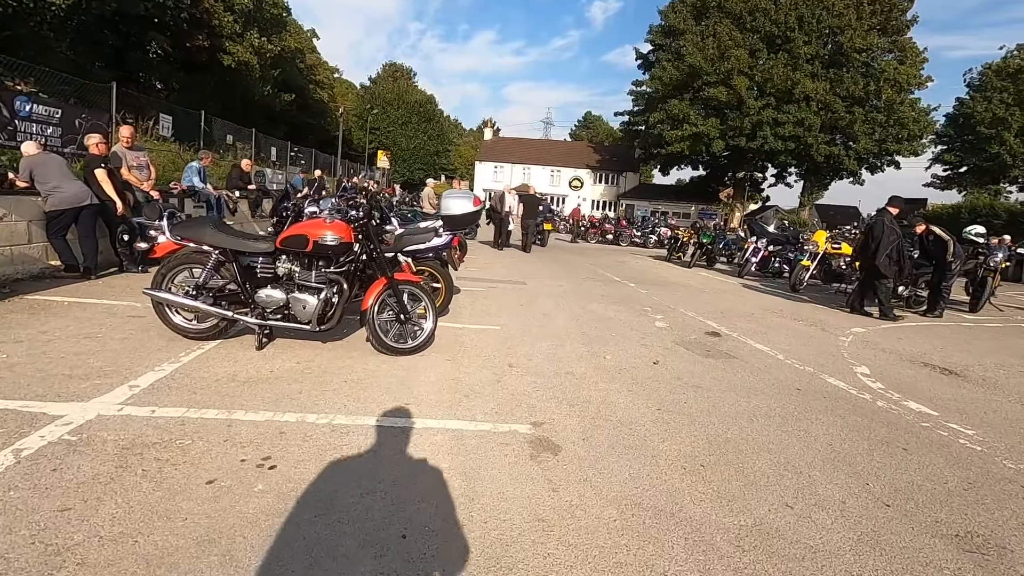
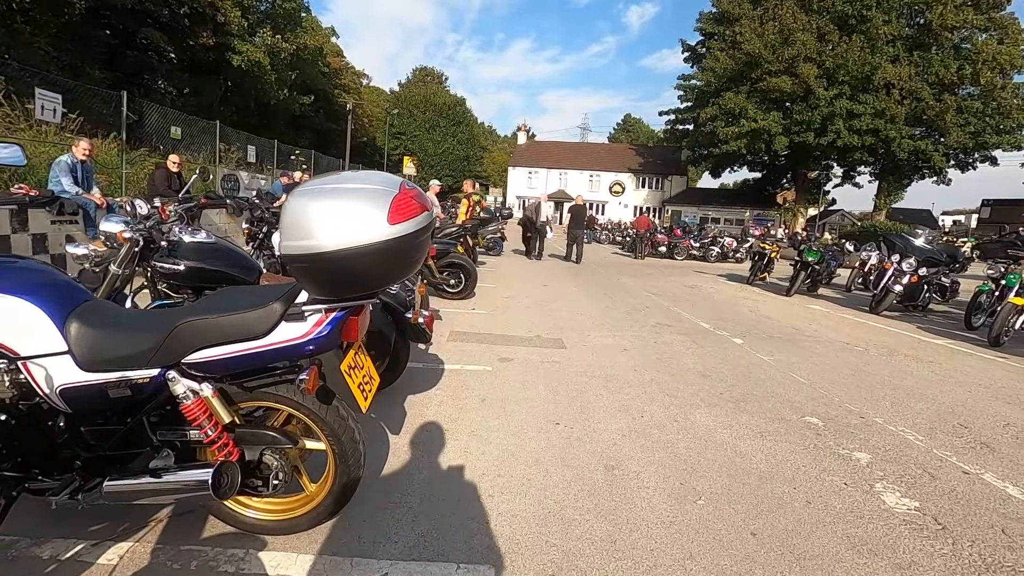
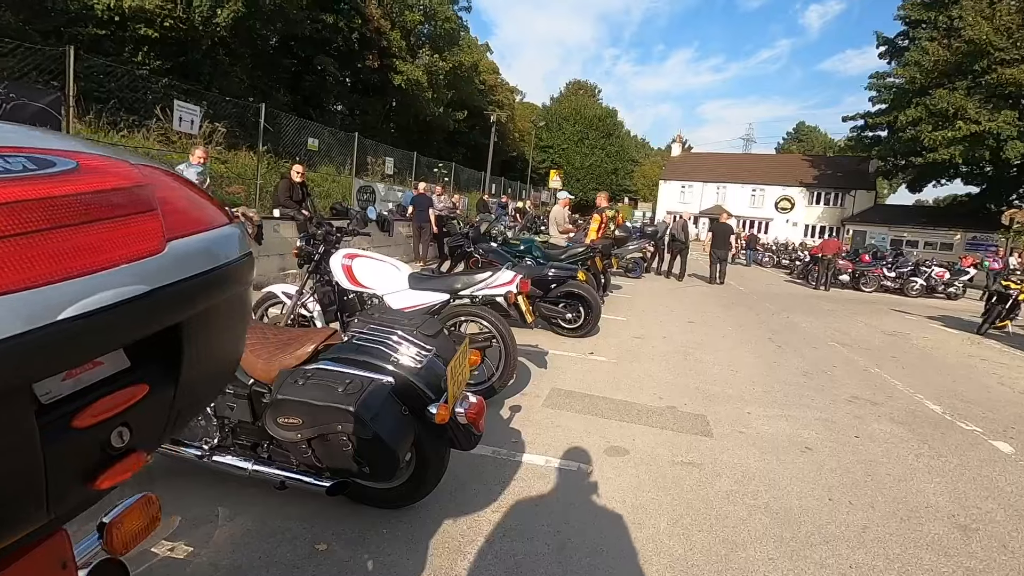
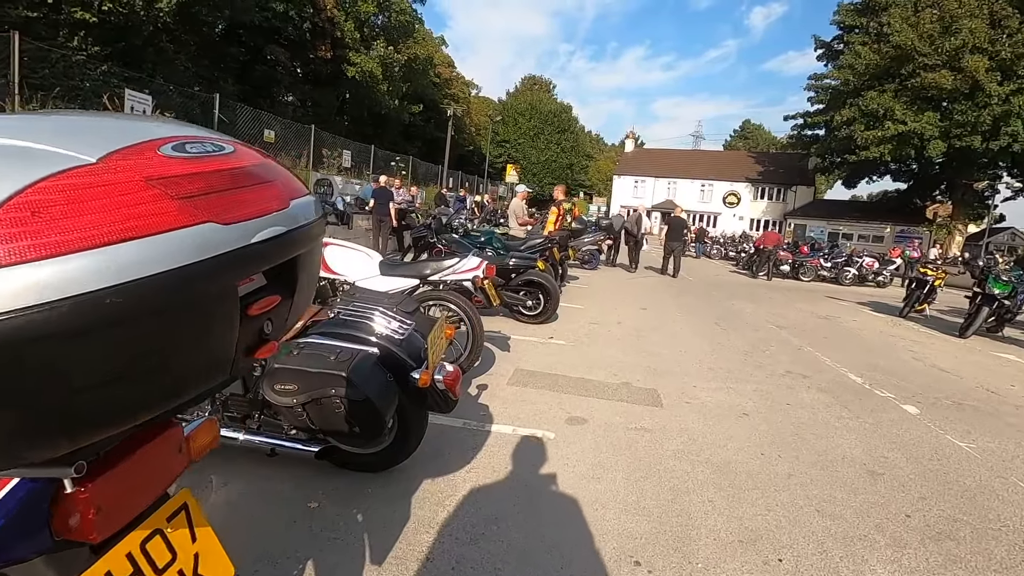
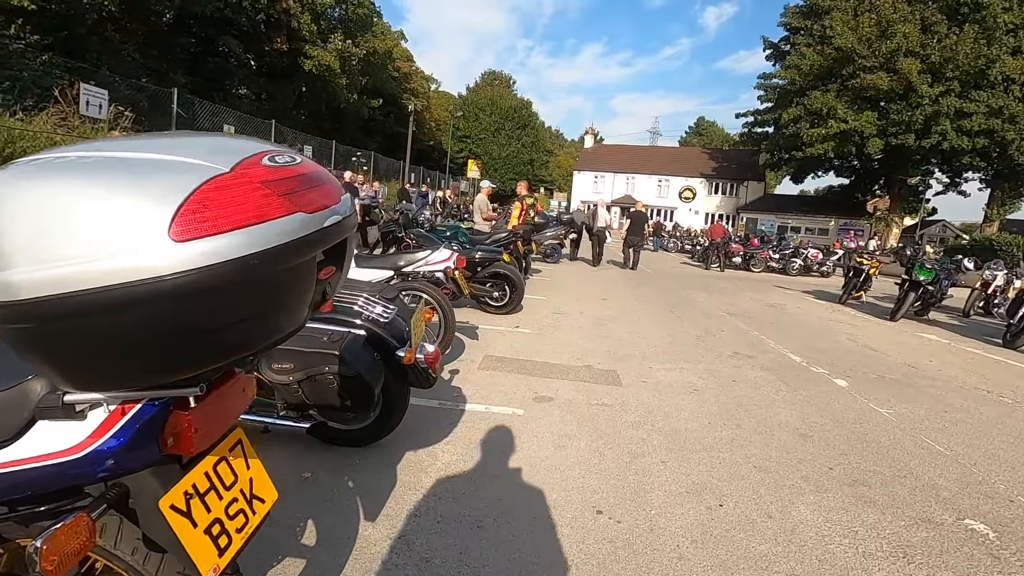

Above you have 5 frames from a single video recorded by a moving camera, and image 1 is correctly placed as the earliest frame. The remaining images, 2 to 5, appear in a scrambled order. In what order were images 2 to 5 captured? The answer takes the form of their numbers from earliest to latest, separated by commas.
2, 5, 4, 3
